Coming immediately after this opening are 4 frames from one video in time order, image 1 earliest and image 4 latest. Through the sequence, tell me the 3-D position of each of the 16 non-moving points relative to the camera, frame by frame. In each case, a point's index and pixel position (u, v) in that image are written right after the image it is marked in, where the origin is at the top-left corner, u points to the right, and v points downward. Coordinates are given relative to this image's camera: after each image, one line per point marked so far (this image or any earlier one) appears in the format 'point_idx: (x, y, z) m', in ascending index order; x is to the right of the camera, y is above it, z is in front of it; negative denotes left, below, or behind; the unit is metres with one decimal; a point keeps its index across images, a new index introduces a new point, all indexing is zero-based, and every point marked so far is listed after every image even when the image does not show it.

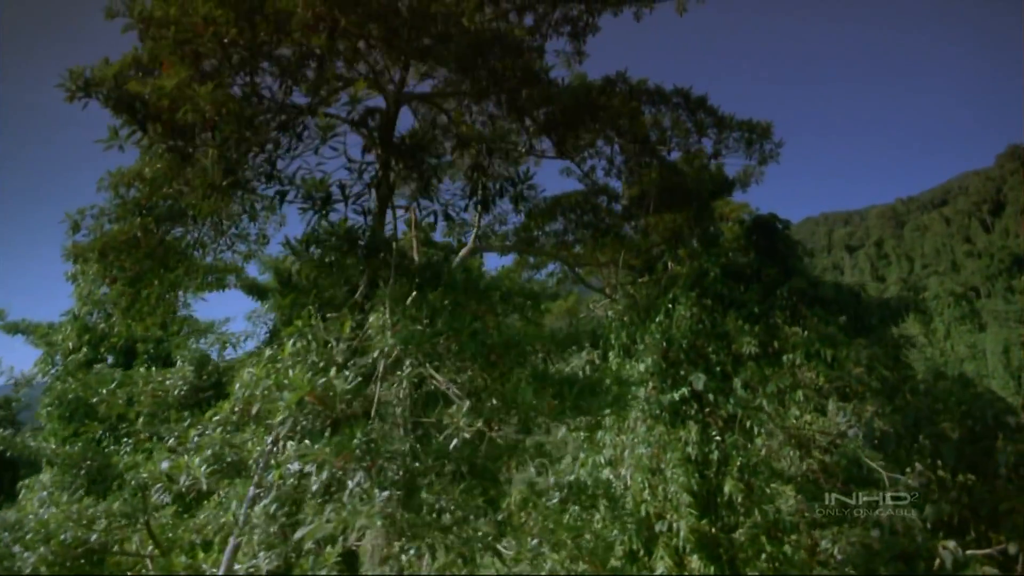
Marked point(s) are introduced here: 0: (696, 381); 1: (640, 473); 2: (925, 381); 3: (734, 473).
0: (+1.5, -0.7, +4.0) m
1: (+1.0, -1.4, +3.8) m
2: (+3.0, -0.7, +3.8) m
3: (+1.7, -1.4, +3.8) m
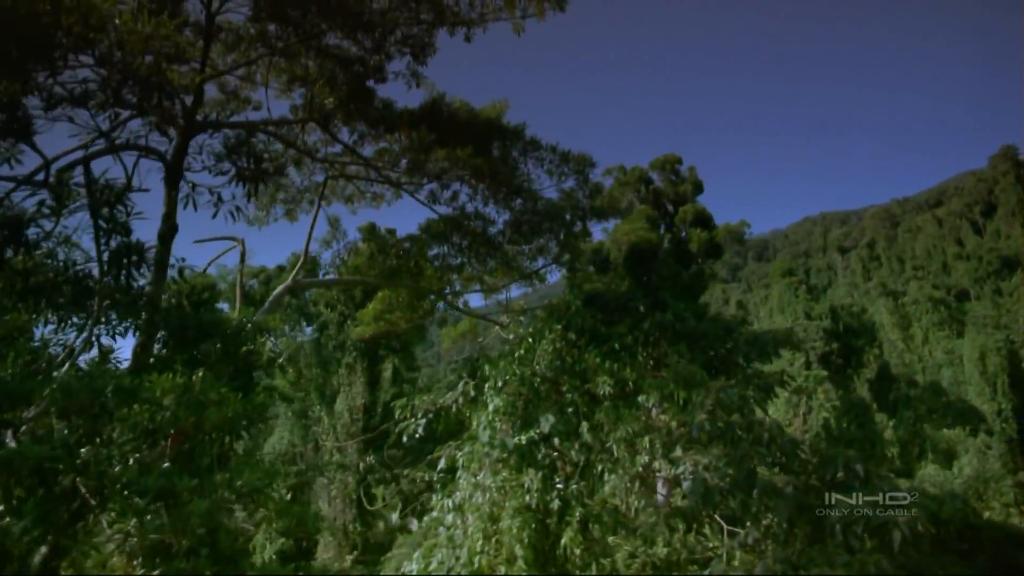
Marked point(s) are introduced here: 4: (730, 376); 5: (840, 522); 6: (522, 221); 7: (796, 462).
0: (+0.2, -1.0, +3.7) m
1: (-0.3, -1.6, +3.6) m
2: (+1.8, -1.0, +3.6) m
3: (+0.4, -1.7, +3.6) m
4: (+1.7, -0.7, +4.1) m
5: (+2.1, -1.5, +3.2) m
6: (+0.1, +0.6, +4.8) m
7: (+2.0, -1.2, +3.5) m
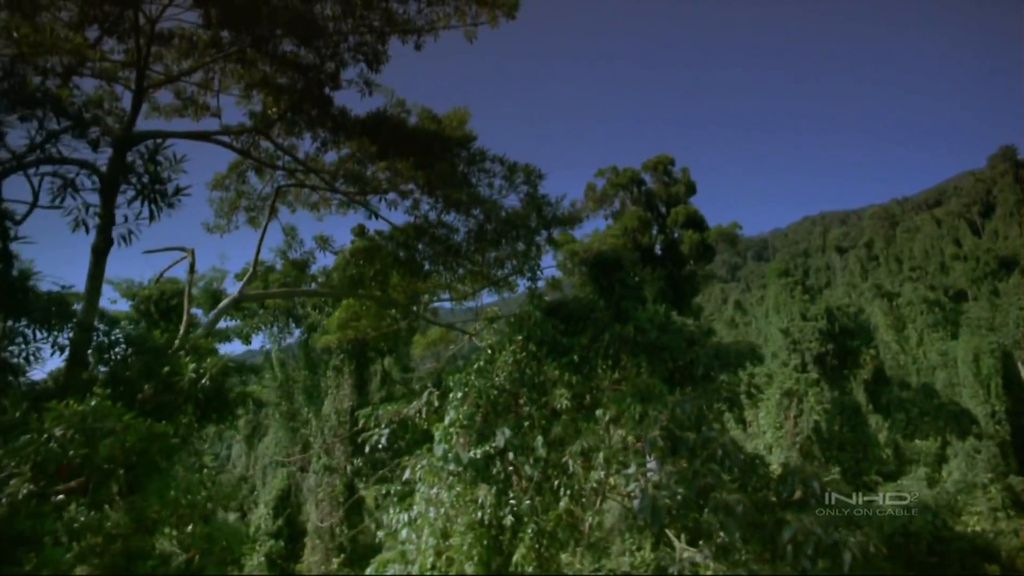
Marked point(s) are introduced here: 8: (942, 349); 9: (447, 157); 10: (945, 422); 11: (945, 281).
0: (-0.1, -1.1, +3.7) m
1: (-0.6, -1.7, +3.5) m
2: (+1.5, -1.1, +3.5) m
3: (+0.1, -1.7, +3.5) m
4: (+1.4, -0.8, +4.0) m
5: (+1.7, -1.6, +3.1) m
6: (-0.3, +0.6, +4.7) m
7: (+1.6, -1.3, +3.4) m
8: (+11.6, -1.6, +13.6) m
9: (-0.6, +1.2, +4.6) m
10: (+9.9, -3.0, +11.6) m
11: (+13.8, +0.3, +15.9) m
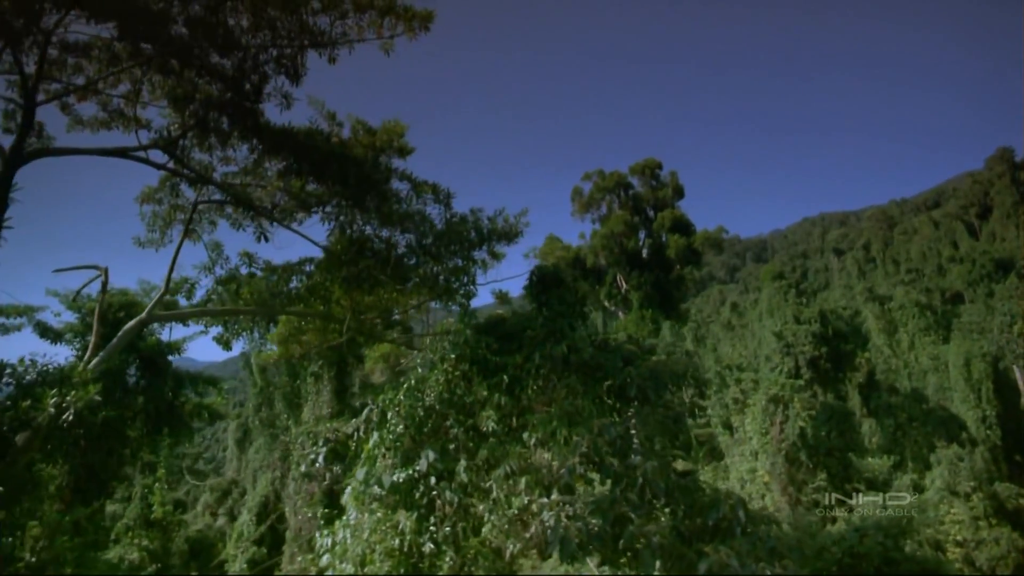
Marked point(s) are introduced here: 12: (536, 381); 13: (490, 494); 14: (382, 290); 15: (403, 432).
0: (-0.6, -1.2, +3.6) m
1: (-1.1, -1.9, +3.4) m
2: (+0.9, -1.2, +3.4) m
3: (-0.4, -1.9, +3.4) m
4: (+0.9, -0.9, +3.9) m
5: (+1.2, -1.7, +3.0) m
6: (-0.8, +0.4, +4.6) m
7: (+1.1, -1.4, +3.3) m
8: (+11.1, -1.8, +13.5) m
9: (-1.1, +1.1, +4.5) m
10: (+9.3, -3.2, +11.4) m
11: (+13.2, +0.1, +15.8) m
12: (+0.2, -0.7, +3.9) m
13: (-0.2, -1.5, +3.6) m
14: (-1.3, 0.0, +5.1) m
15: (-0.8, -1.1, +3.8) m
